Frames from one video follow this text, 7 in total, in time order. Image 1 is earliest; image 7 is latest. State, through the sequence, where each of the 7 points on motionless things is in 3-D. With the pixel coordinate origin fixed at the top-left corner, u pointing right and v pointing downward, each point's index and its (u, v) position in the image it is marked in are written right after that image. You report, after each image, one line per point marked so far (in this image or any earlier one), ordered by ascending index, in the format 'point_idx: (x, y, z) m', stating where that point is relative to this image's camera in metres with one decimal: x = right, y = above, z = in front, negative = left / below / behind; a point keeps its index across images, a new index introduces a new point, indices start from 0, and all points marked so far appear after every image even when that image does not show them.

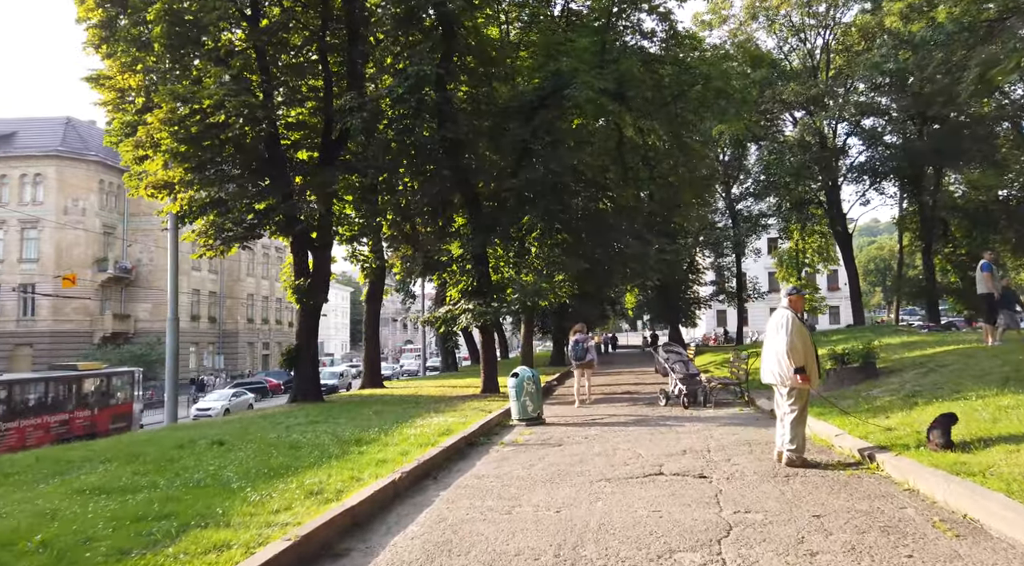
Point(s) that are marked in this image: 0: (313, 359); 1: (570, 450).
0: (-4.8, -1.8, +19.1) m
1: (+0.6, -1.9, +8.8) m
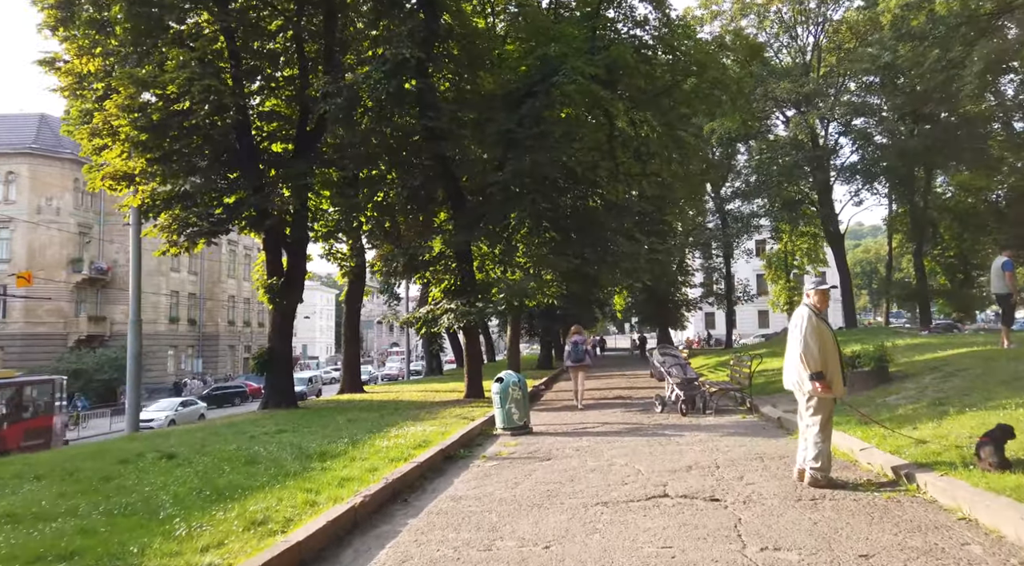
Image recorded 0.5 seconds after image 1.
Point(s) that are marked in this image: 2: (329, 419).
0: (-5.1, -1.8, +18.0) m
1: (+0.5, -1.8, +7.9) m
2: (-3.3, -2.5, +14.4) m
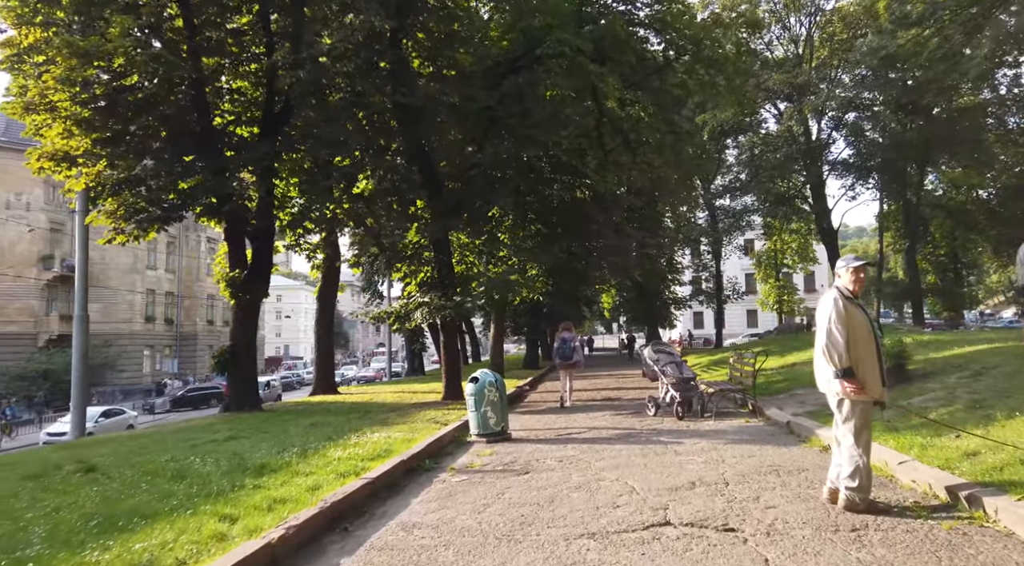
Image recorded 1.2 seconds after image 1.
0: (-5.5, -1.7, +16.7) m
1: (+0.2, -1.7, +6.7) m
2: (-3.7, -2.3, +13.1) m
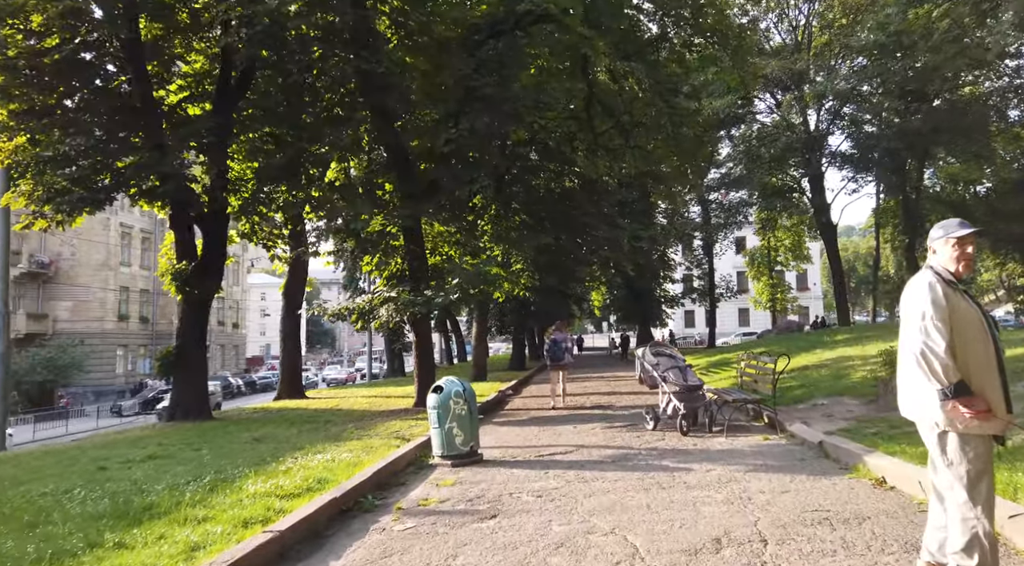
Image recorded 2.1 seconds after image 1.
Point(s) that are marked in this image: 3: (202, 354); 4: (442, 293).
0: (-5.9, -1.5, +15.0) m
1: (0.0, -1.6, +5.0) m
2: (-4.0, -2.2, +11.4) m
3: (-5.9, -1.4, +15.1) m
4: (-1.2, -0.2, +13.3) m
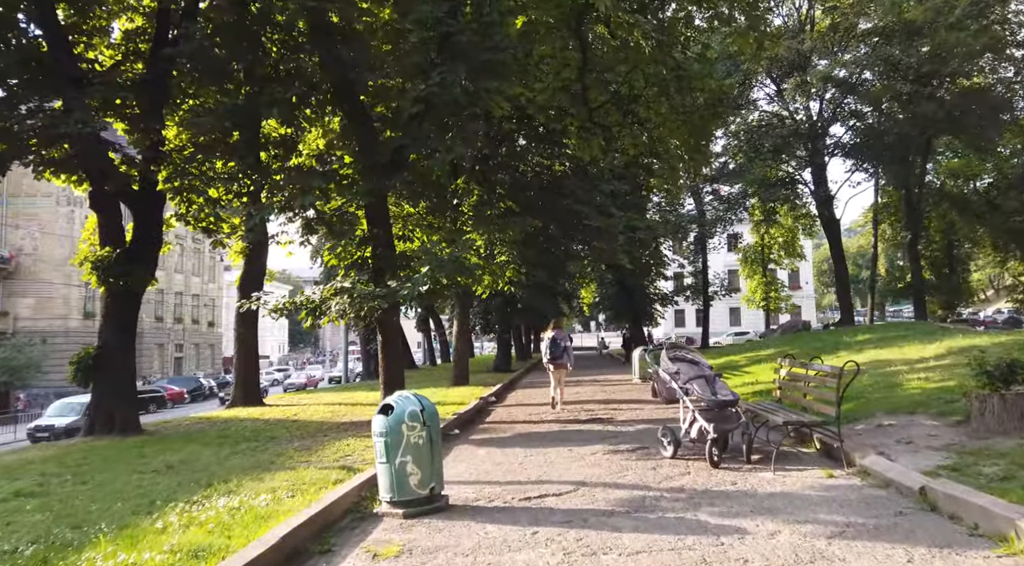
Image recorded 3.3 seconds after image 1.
0: (-6.2, -1.4, +12.7) m
1: (-0.2, -1.4, +2.8) m
2: (-4.2, -2.0, +9.2) m
3: (-6.2, -1.2, +12.8) m
4: (-1.4, 0.0, +11.1) m
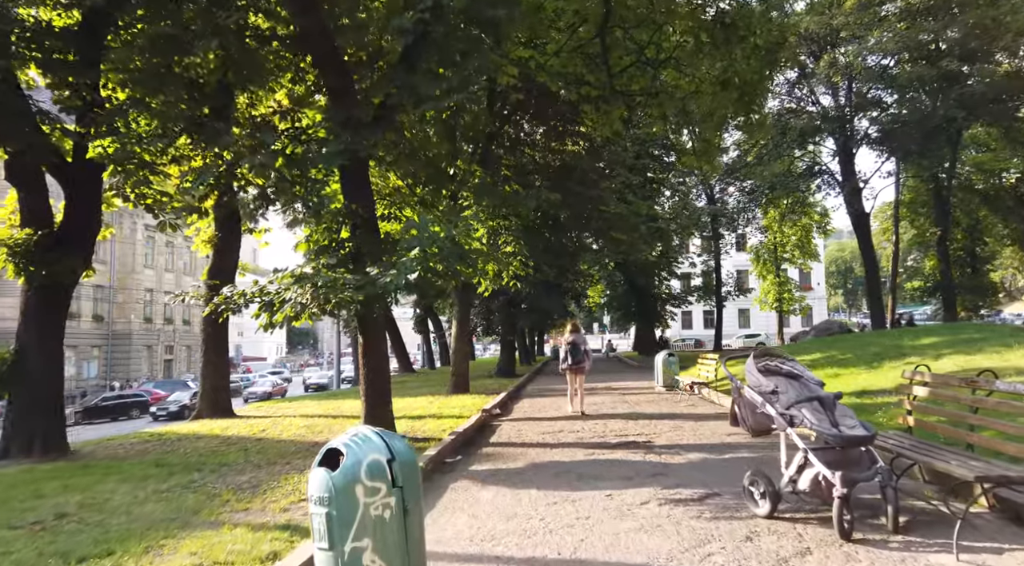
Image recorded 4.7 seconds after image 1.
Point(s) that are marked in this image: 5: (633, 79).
0: (-6.0, -1.2, +10.4) m
1: (0.0, -1.3, +0.5) m
2: (-4.1, -1.9, +6.8) m
3: (-6.0, -1.1, +10.5) m
4: (-1.3, +0.1, +8.7) m
5: (+2.0, +3.3, +13.0) m
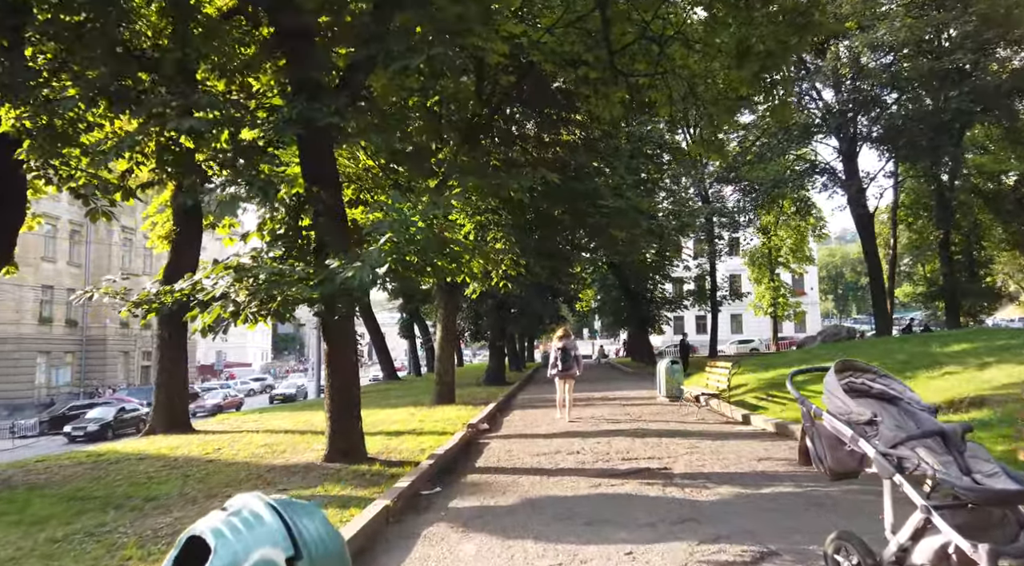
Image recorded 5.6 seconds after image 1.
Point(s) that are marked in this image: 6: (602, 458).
0: (-6.2, -1.2, +8.8) m
1: (0.0, -1.2, -1.0) m
2: (-4.2, -1.8, +5.3) m
3: (-6.1, -1.0, +8.9) m
4: (-1.4, +0.1, +7.2) m
5: (+1.8, +3.3, +11.6) m
6: (+1.0, -1.9, +8.5) m
